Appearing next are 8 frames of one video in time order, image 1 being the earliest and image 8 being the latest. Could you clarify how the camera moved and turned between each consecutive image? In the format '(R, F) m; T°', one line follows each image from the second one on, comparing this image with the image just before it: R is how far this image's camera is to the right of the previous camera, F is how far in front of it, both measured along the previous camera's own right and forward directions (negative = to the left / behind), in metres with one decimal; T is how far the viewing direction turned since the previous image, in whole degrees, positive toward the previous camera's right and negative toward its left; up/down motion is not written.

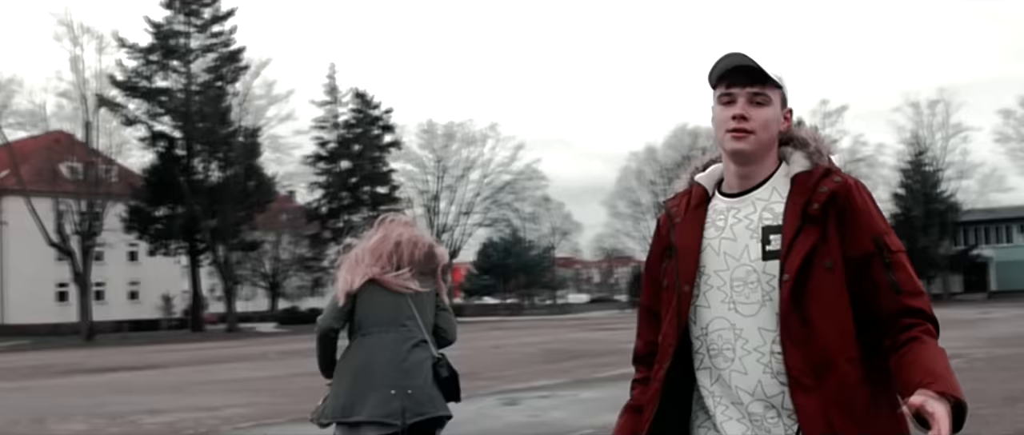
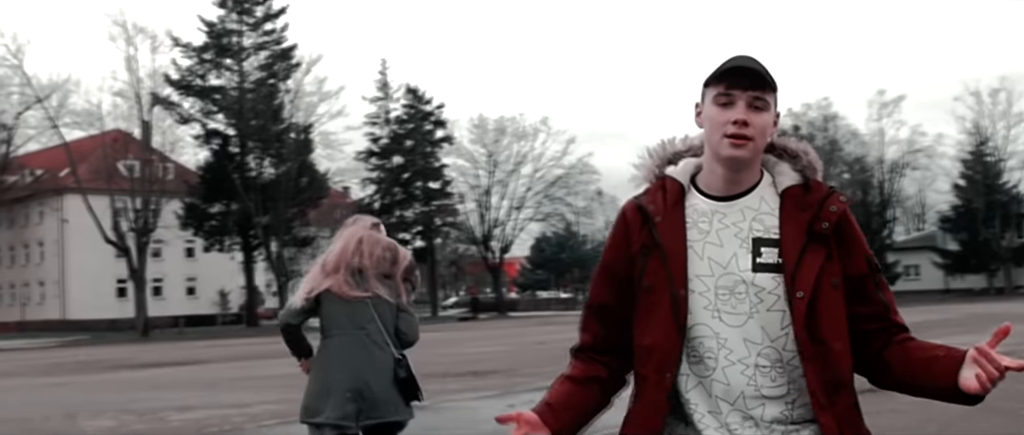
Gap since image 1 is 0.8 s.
(+0.3, +0.1) m; -3°
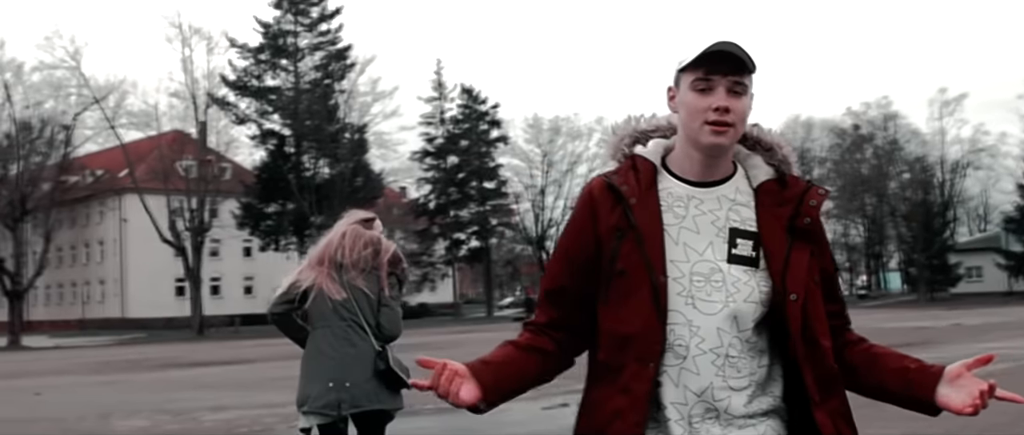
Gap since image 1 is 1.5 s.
(+0.2, +0.2) m; -3°
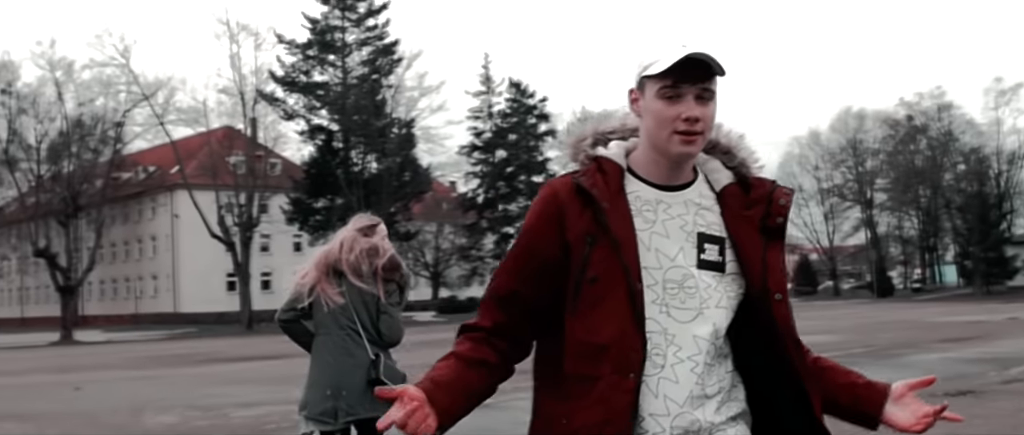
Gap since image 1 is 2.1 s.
(+0.2, +0.1) m; -2°
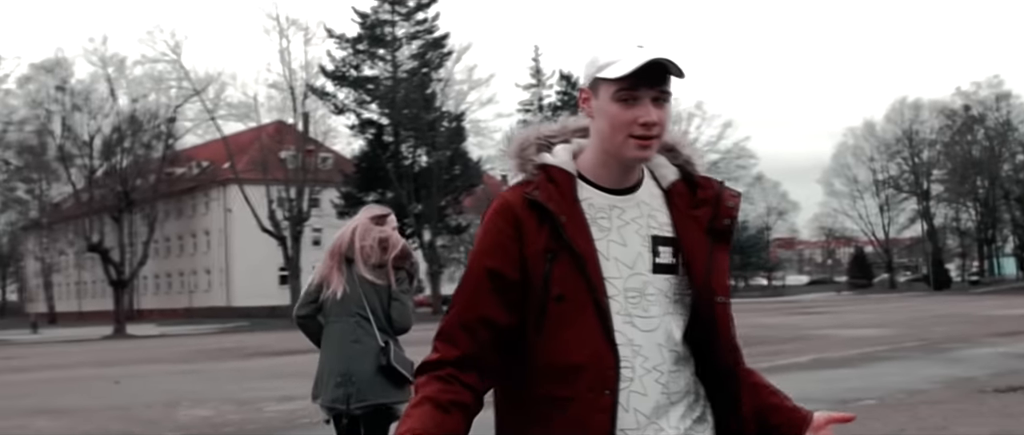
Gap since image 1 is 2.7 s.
(+0.2, +0.2) m; -3°
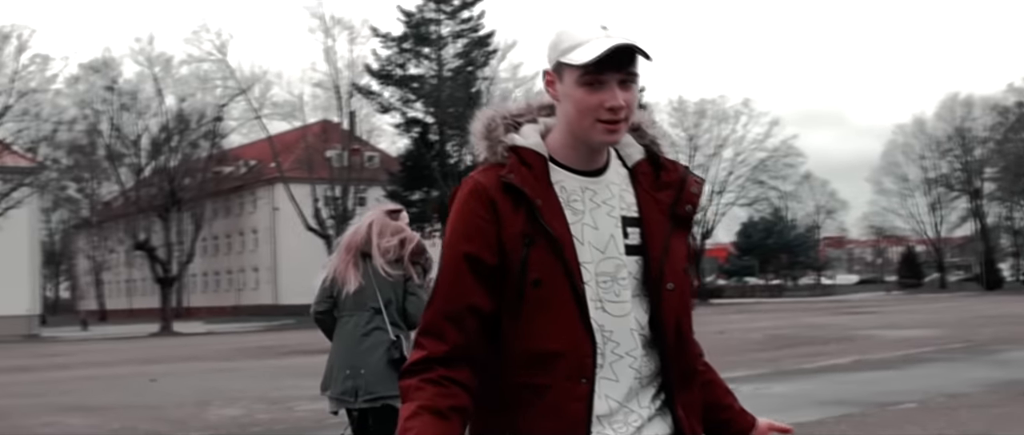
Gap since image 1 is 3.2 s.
(+0.2, +0.1) m; -2°
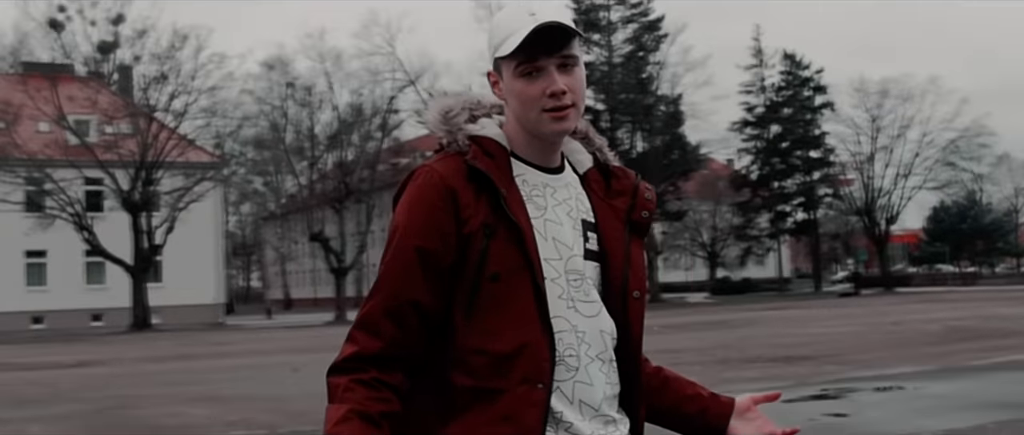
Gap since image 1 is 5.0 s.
(+0.5, +0.5) m; -9°
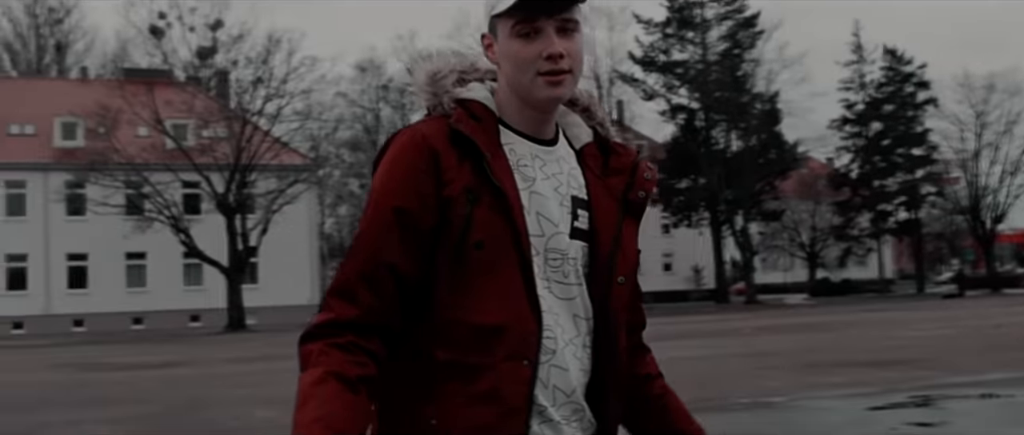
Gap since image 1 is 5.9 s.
(+0.2, +0.3) m; -5°
